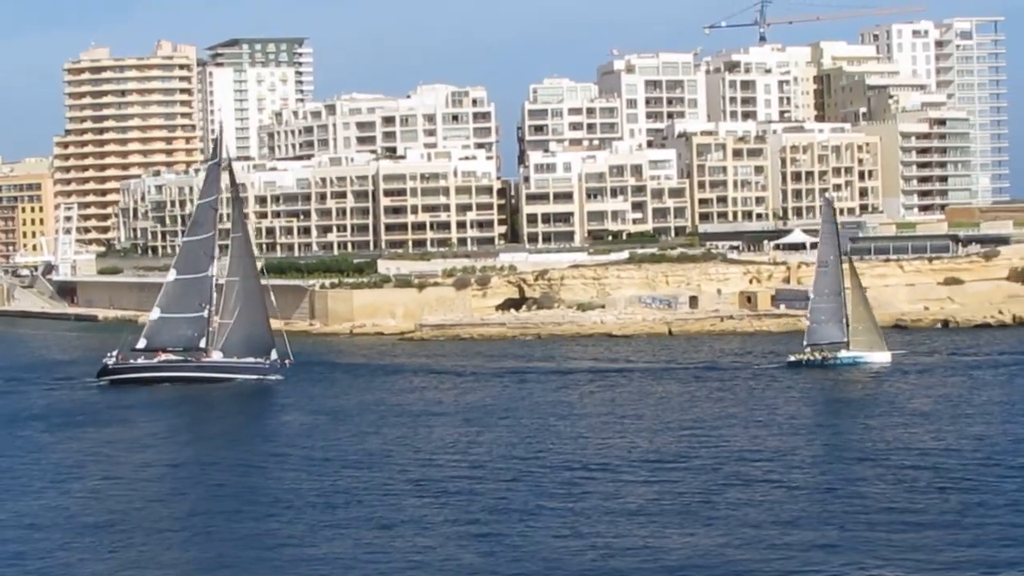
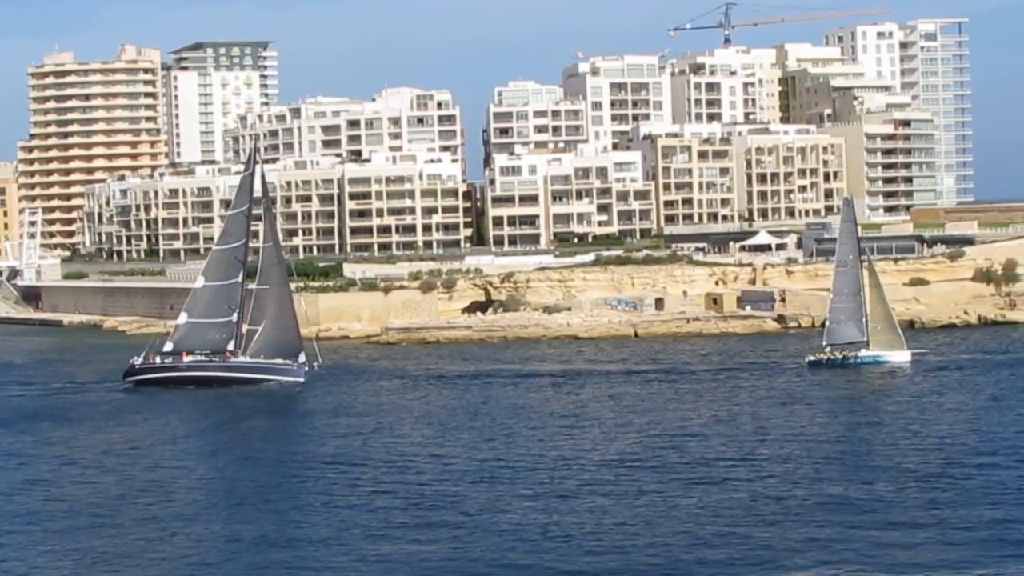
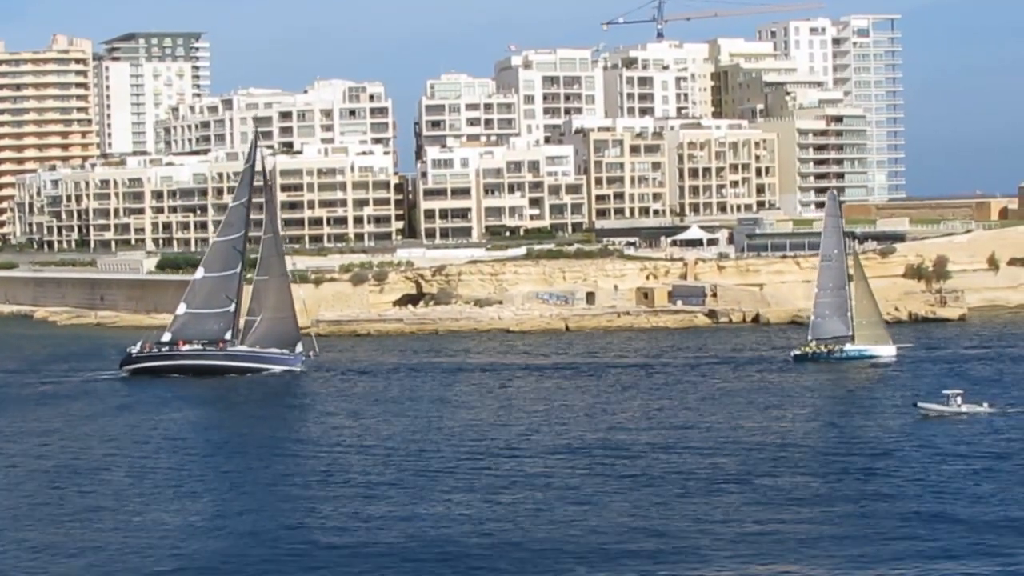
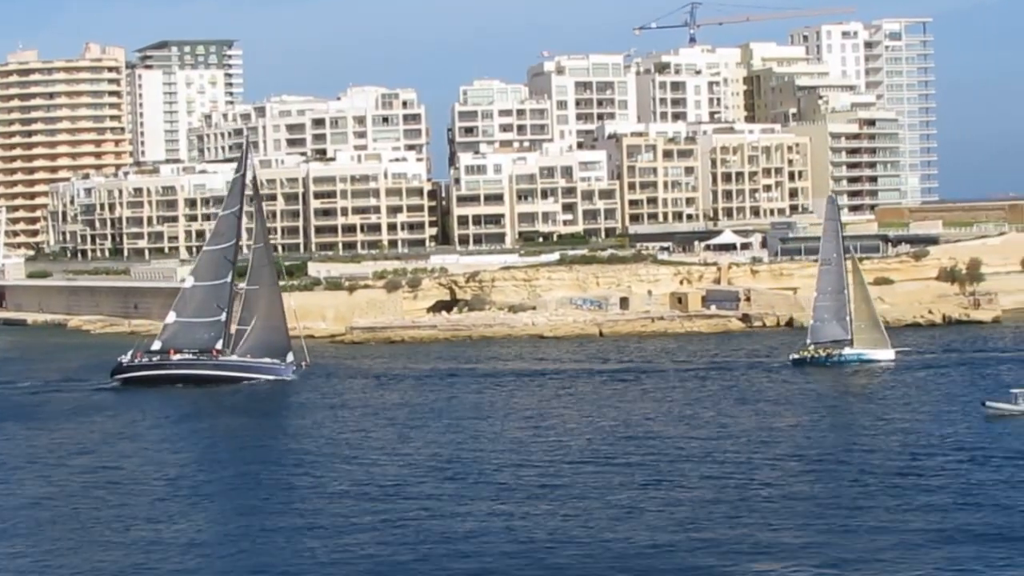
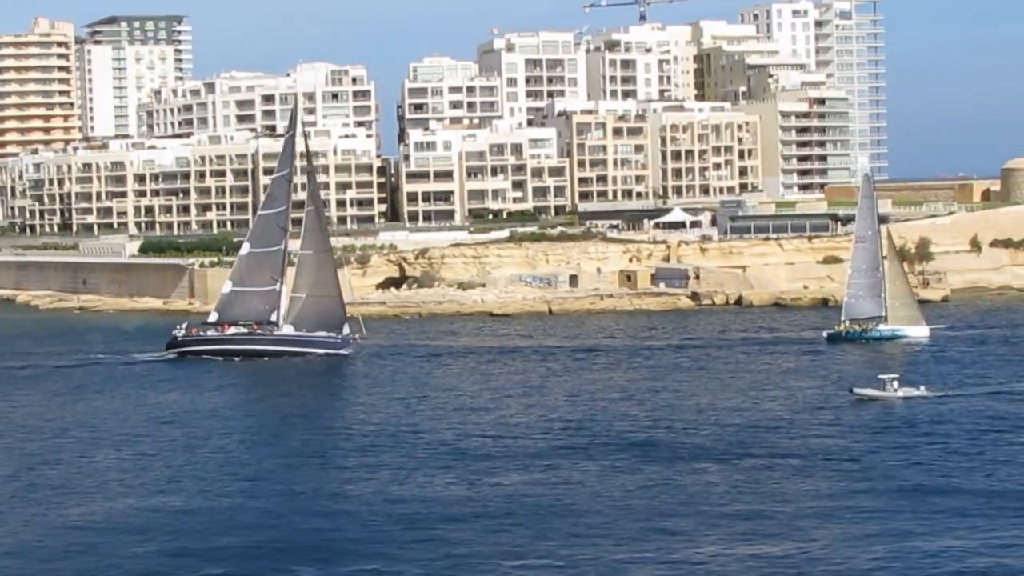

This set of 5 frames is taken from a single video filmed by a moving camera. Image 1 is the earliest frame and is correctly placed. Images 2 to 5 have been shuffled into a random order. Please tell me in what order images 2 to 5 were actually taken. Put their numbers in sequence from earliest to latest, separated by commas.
2, 4, 3, 5
